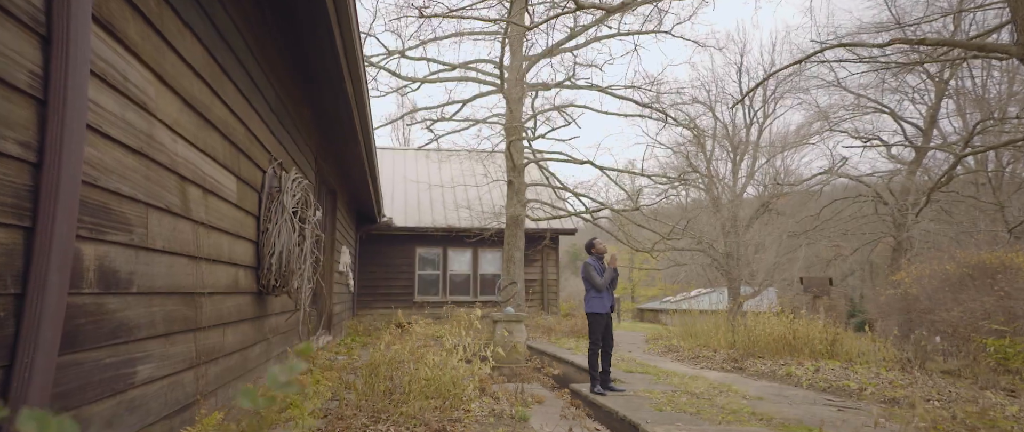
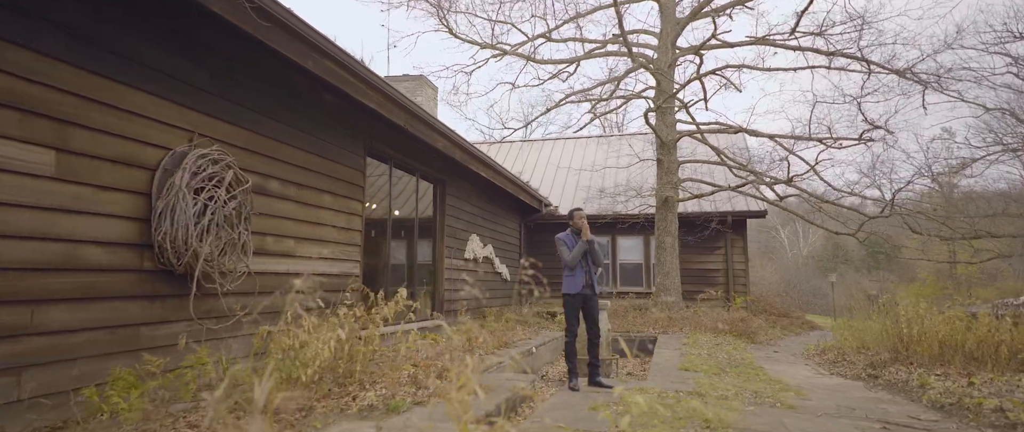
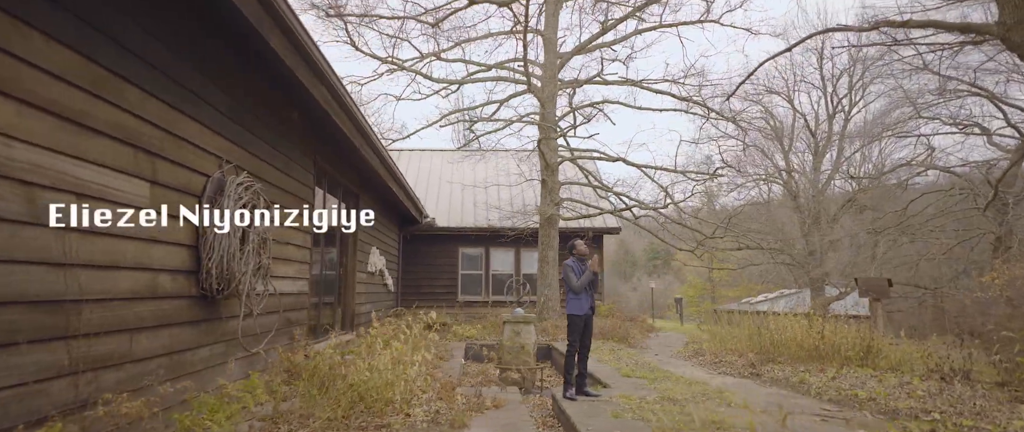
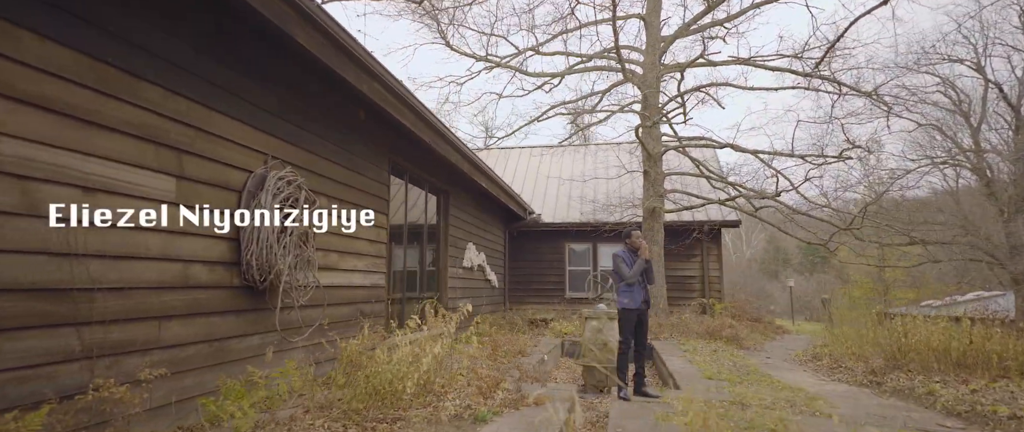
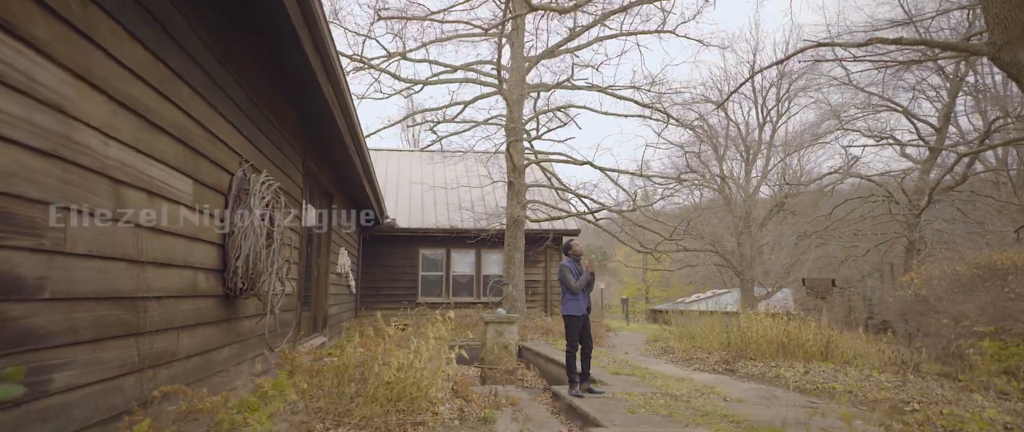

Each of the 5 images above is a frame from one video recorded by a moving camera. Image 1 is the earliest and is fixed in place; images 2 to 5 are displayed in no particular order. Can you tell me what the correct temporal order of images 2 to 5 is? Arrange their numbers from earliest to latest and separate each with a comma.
5, 3, 4, 2
